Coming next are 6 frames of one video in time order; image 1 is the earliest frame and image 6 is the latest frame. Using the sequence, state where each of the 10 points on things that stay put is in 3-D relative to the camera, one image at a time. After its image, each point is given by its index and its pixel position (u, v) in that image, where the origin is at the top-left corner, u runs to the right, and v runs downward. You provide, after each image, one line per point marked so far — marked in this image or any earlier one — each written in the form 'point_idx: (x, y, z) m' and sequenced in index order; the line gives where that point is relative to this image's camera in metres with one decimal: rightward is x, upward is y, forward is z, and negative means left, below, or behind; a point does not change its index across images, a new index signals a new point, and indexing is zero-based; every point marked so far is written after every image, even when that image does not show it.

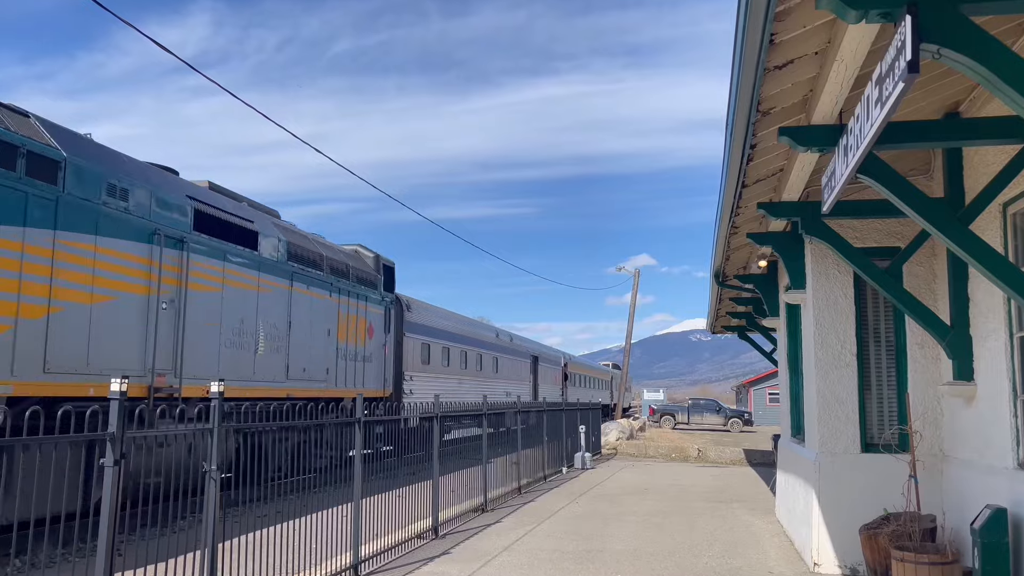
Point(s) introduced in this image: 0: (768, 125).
0: (+2.2, +1.4, +7.5) m
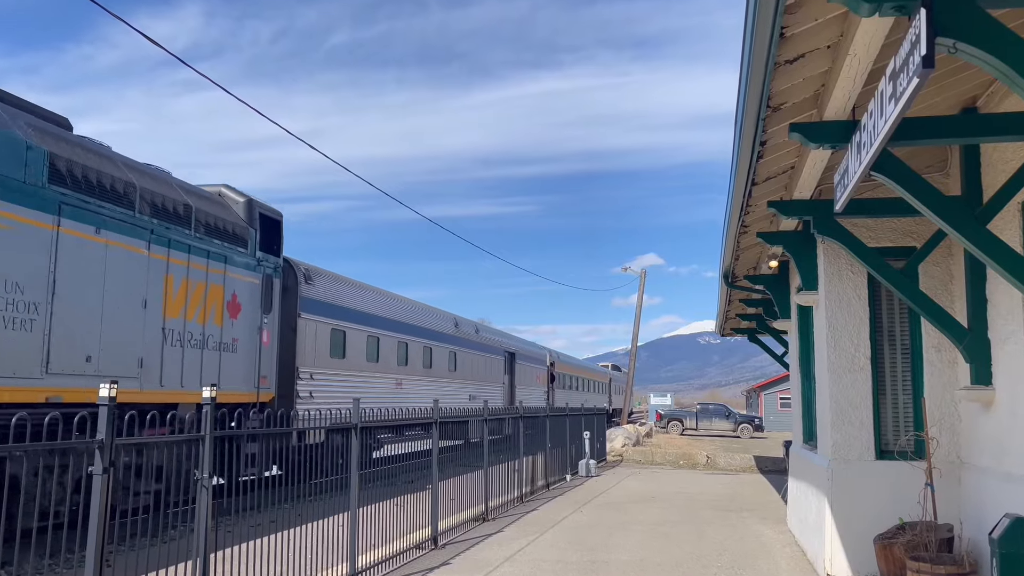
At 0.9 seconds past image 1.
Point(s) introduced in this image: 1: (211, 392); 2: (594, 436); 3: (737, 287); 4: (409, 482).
0: (+2.3, +1.4, +7.2) m
1: (-2.0, -0.7, +6.0) m
2: (+1.5, -2.7, +15.1) m
3: (+2.8, 0.0, +10.4) m
4: (-1.0, -1.8, +7.9) m
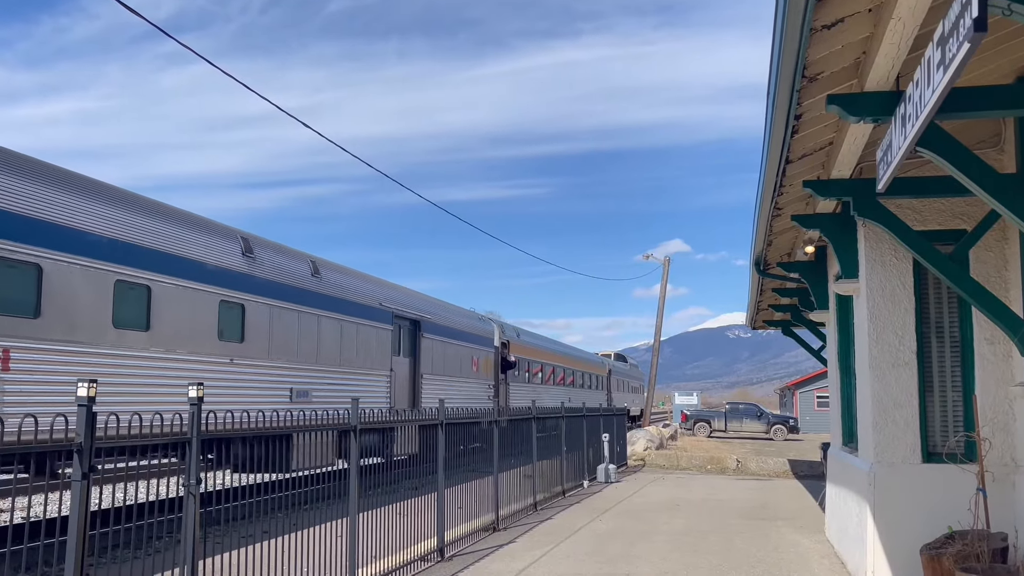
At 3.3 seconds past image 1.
0: (+2.3, +1.5, +6.6) m
1: (-2.0, -0.6, +5.4) m
2: (+1.7, -2.6, +14.5) m
3: (+2.9, +0.1, +9.8) m
4: (-0.9, -1.7, +7.3) m
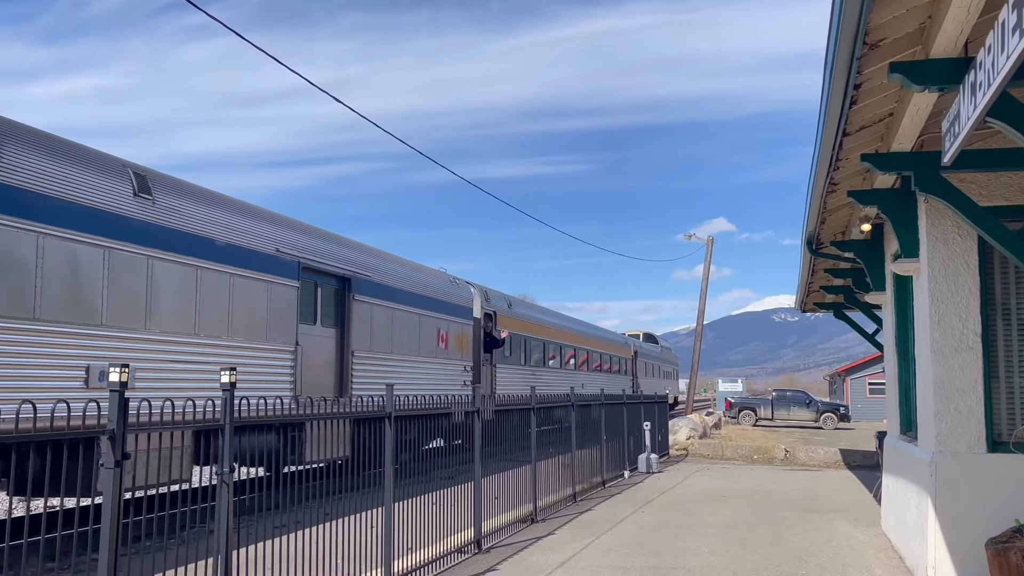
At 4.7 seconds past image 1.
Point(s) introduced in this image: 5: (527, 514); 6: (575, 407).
0: (+2.6, +1.6, +6.1) m
1: (-1.7, -0.5, +5.1) m
2: (+2.3, -2.3, +14.2) m
3: (+3.3, +0.3, +9.3) m
4: (-0.5, -1.6, +7.0) m
5: (+0.2, -2.2, +8.4) m
6: (+0.7, -1.4, +9.7) m
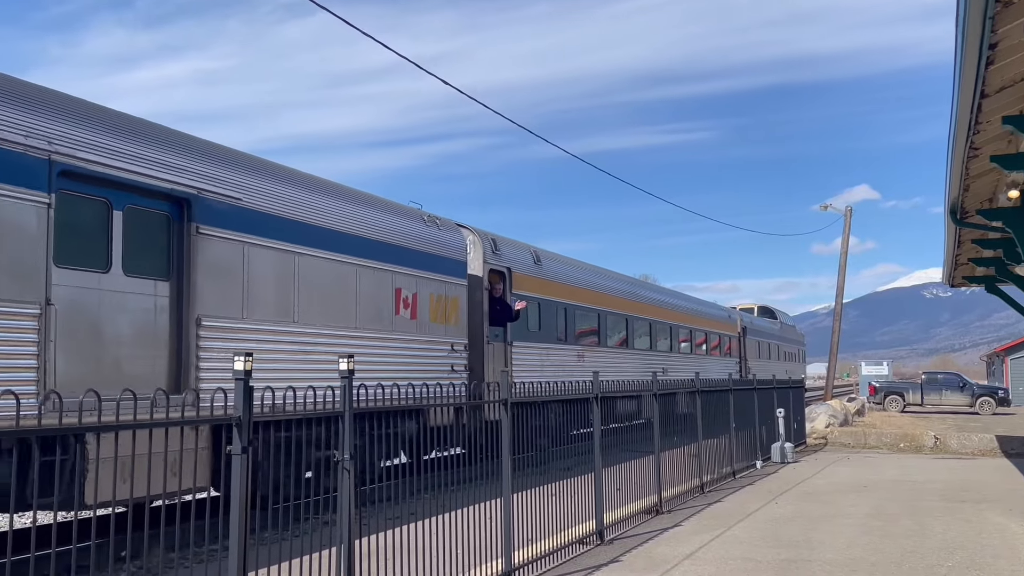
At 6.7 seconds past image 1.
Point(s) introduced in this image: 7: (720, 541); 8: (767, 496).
0: (+3.3, +1.8, +5.6) m
1: (-1.1, -0.5, +5.3) m
2: (+4.5, -2.0, +13.6) m
3: (+4.6, +0.6, +8.6) m
4: (+0.5, -1.5, +7.0) m
5: (+1.4, -2.1, +8.2) m
6: (+2.1, -1.2, +9.5) m
7: (+1.7, -2.1, +7.0) m
8: (+2.6, -2.1, +8.7) m
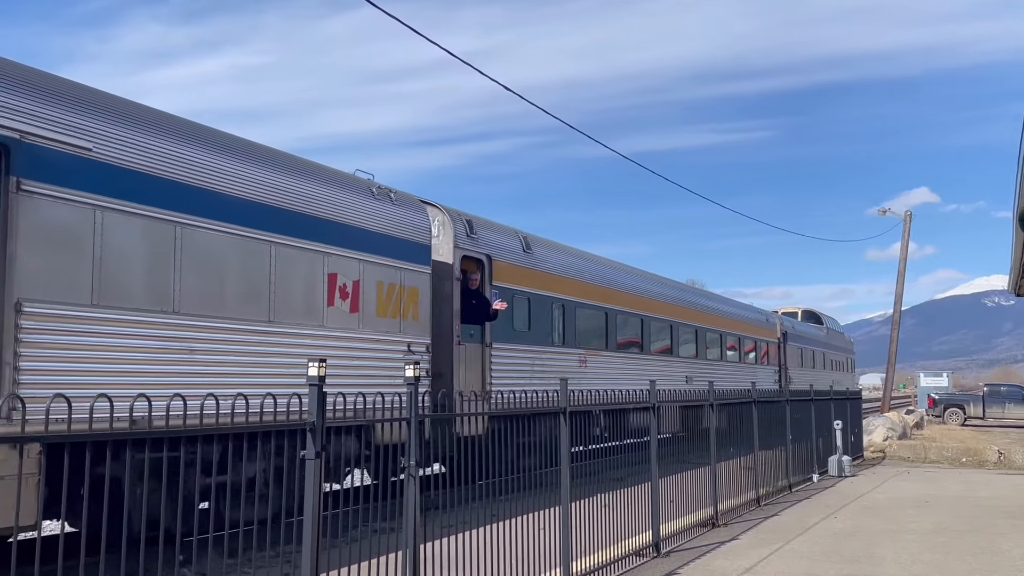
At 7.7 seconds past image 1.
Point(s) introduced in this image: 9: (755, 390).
0: (+3.7, +1.7, +5.4) m
1: (-0.7, -0.6, +5.4) m
2: (+5.2, -2.1, +13.4) m
3: (+5.1, +0.5, +8.4) m
4: (+0.9, -1.6, +7.0) m
5: (+1.9, -2.2, +8.2) m
6: (+2.7, -1.3, +9.3) m
7: (+2.1, -2.2, +6.9) m
8: (+3.1, -2.2, +8.6) m
9: (+2.7, -1.1, +9.4) m
